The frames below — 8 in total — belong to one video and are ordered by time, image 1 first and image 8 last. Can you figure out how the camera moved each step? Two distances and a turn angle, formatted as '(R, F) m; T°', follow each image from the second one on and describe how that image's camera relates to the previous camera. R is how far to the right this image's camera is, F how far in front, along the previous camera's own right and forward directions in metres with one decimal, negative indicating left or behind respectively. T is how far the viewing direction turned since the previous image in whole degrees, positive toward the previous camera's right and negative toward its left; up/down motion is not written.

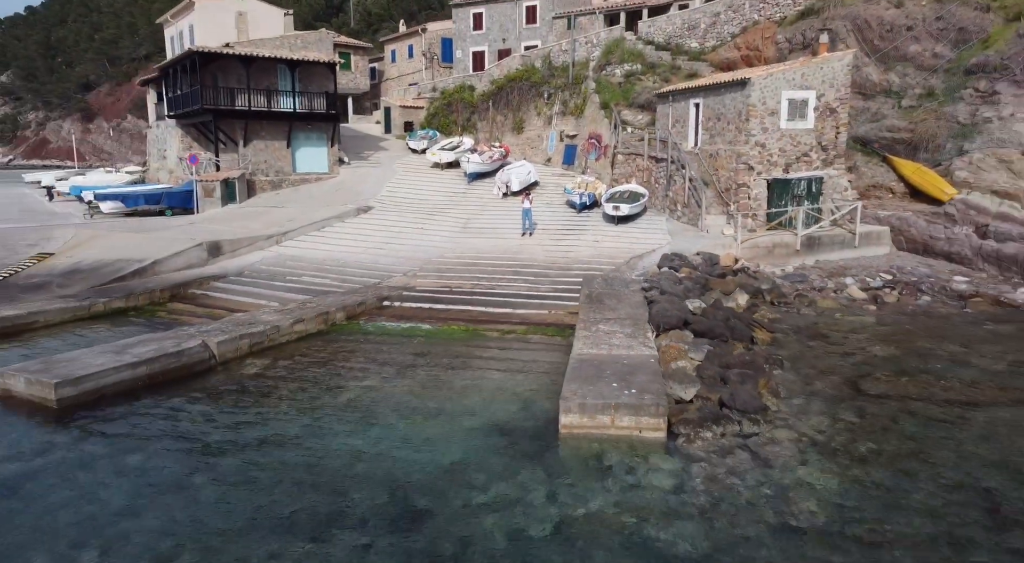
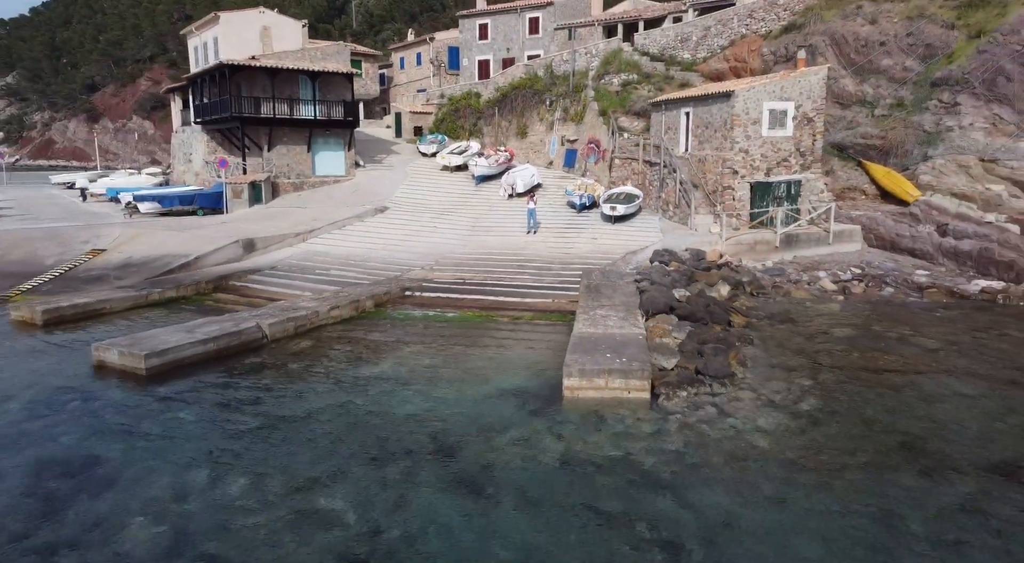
(-0.2, -2.1) m; 0°
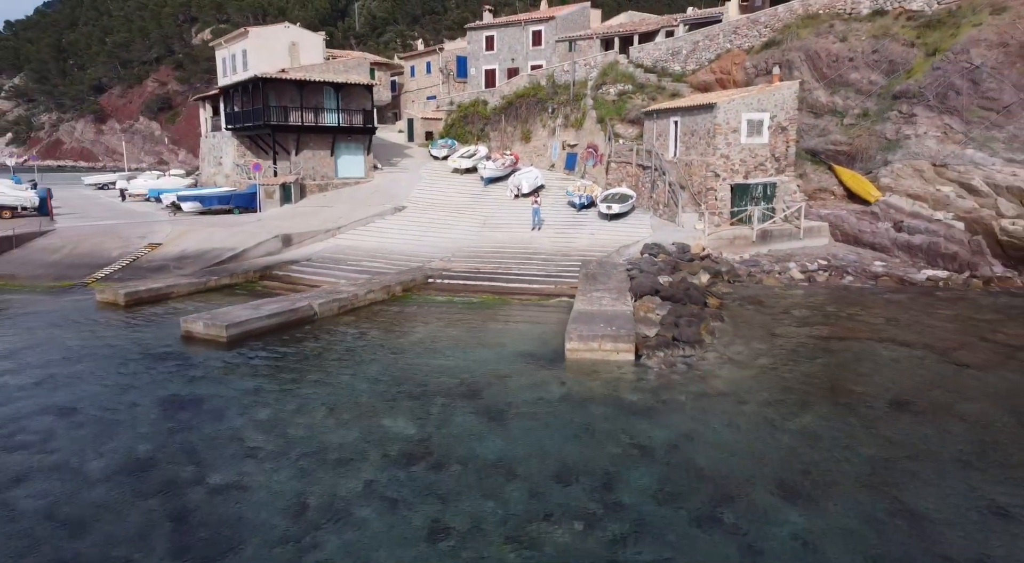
(-0.3, -2.8) m; 0°
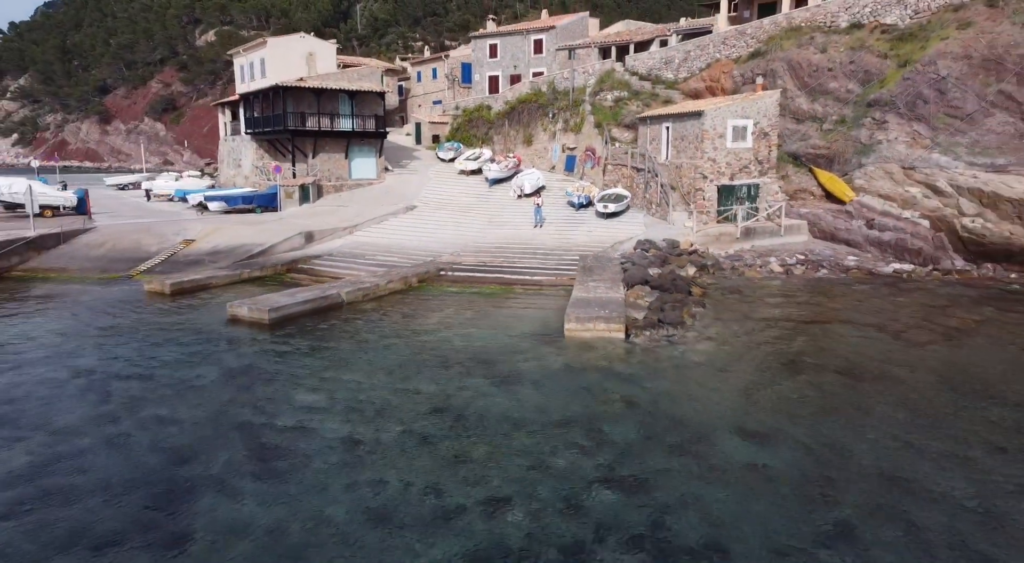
(-0.2, -2.1) m; 0°
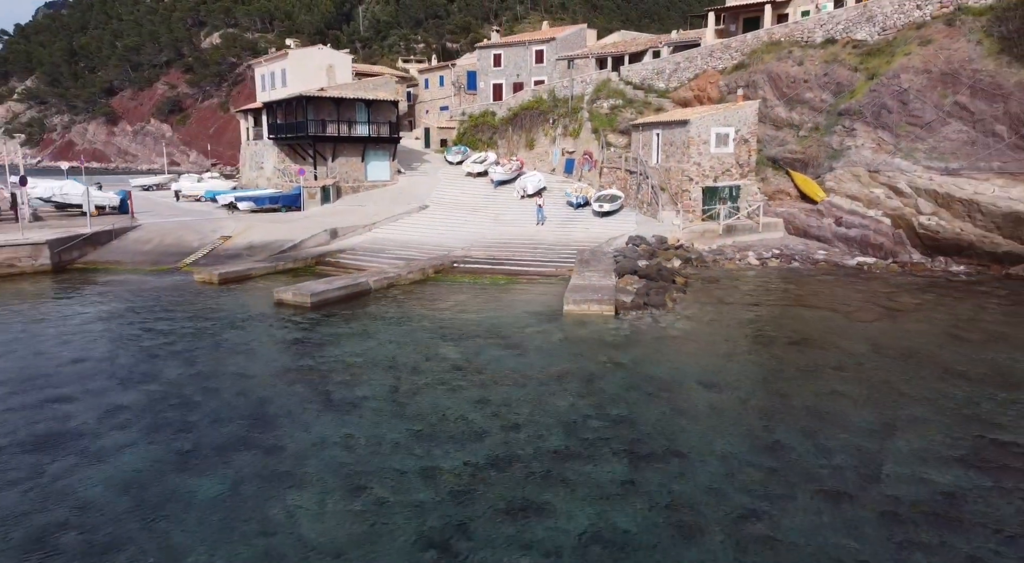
(-0.2, -2.9) m; 0°
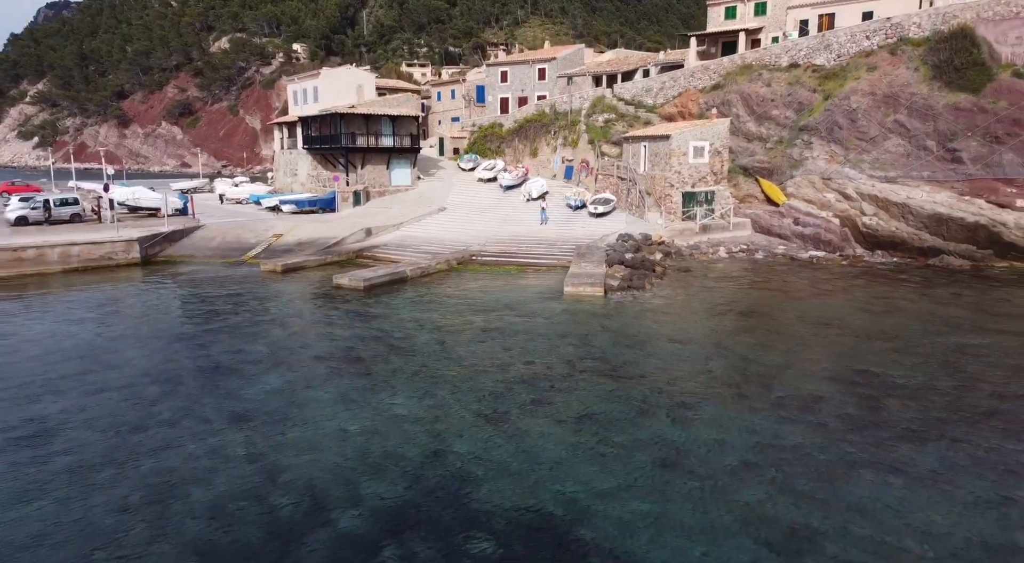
(-0.4, -5.2) m; 0°
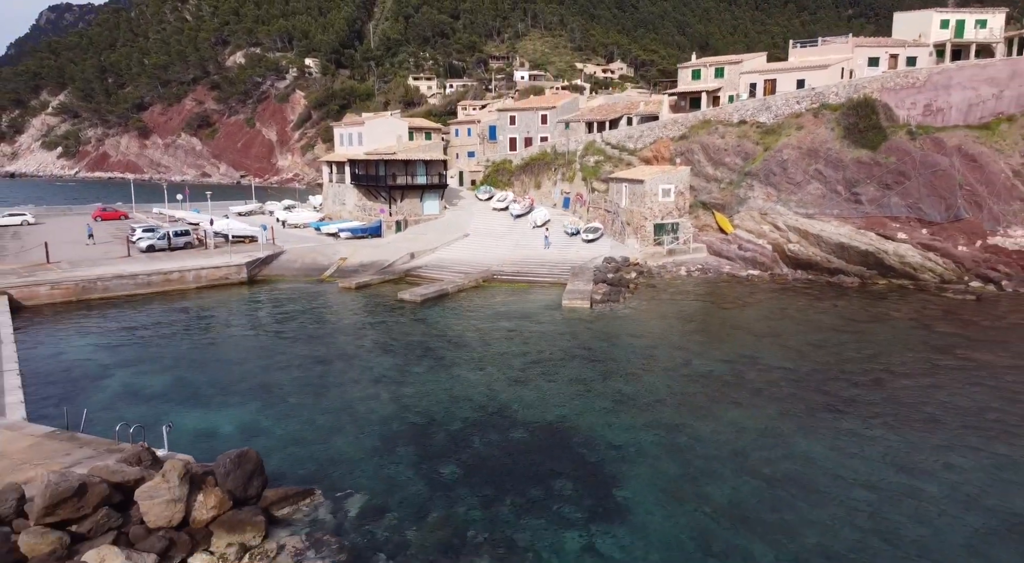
(-0.8, -10.3) m; 0°
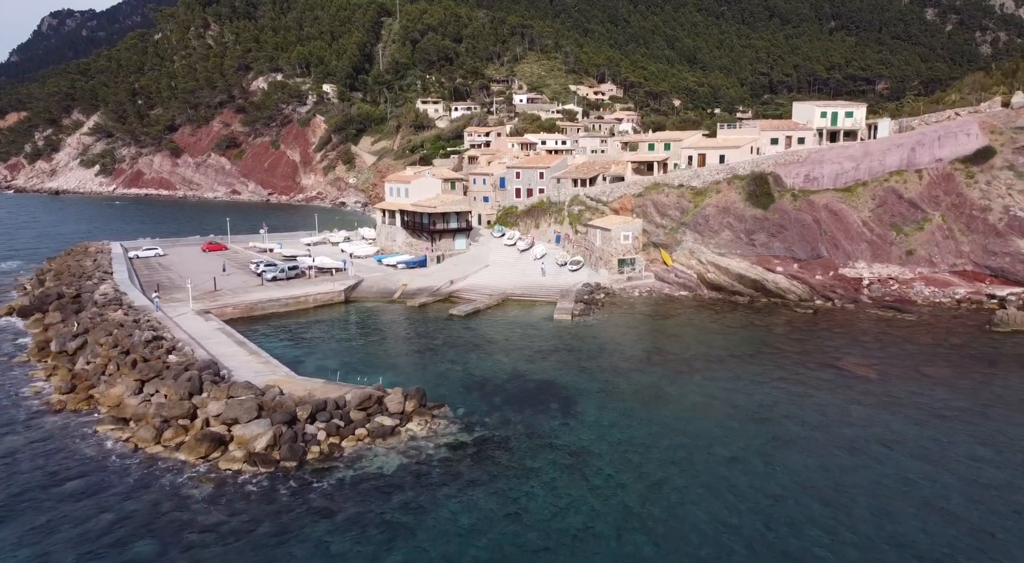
(-1.1, -20.2) m; 0°
